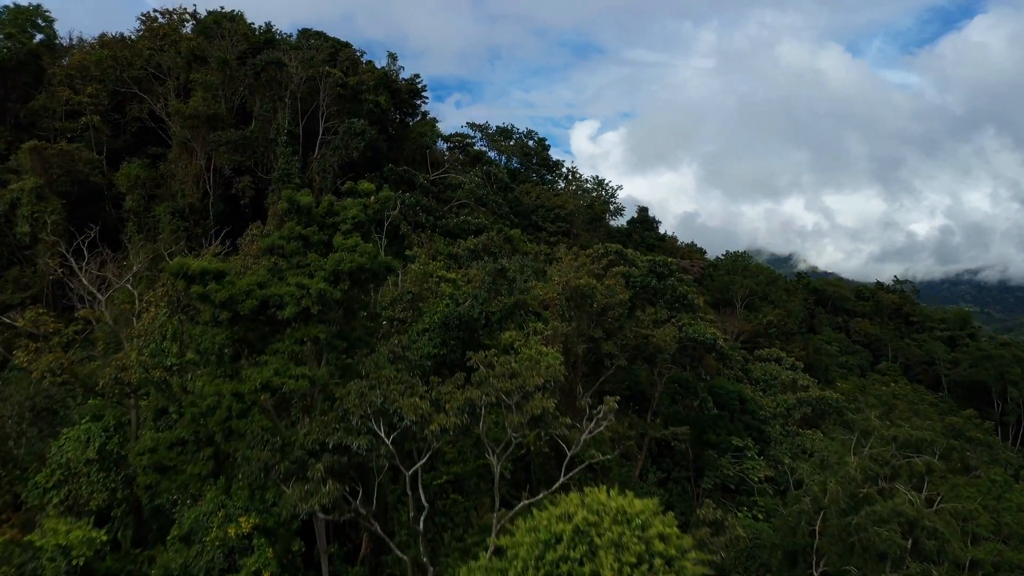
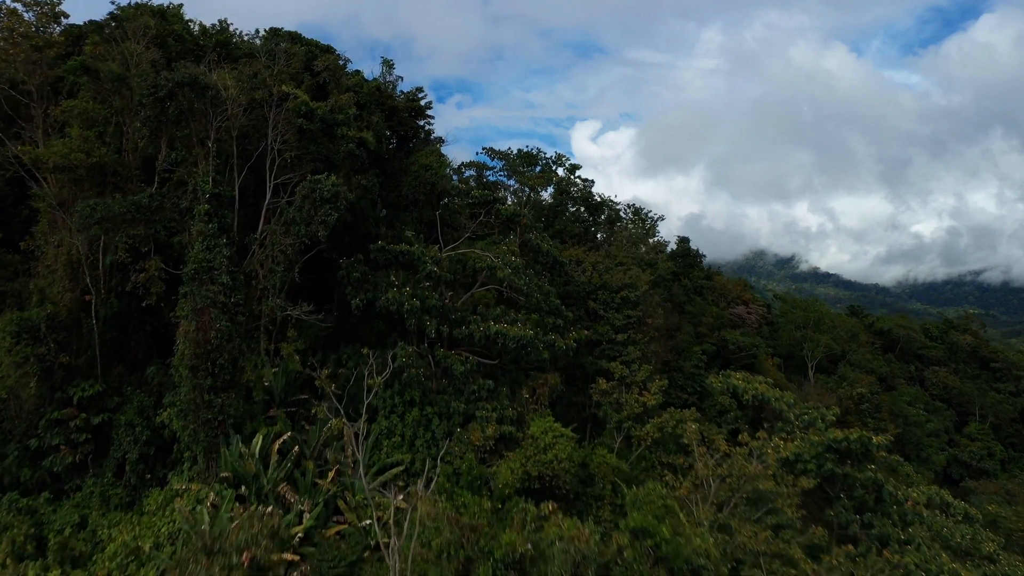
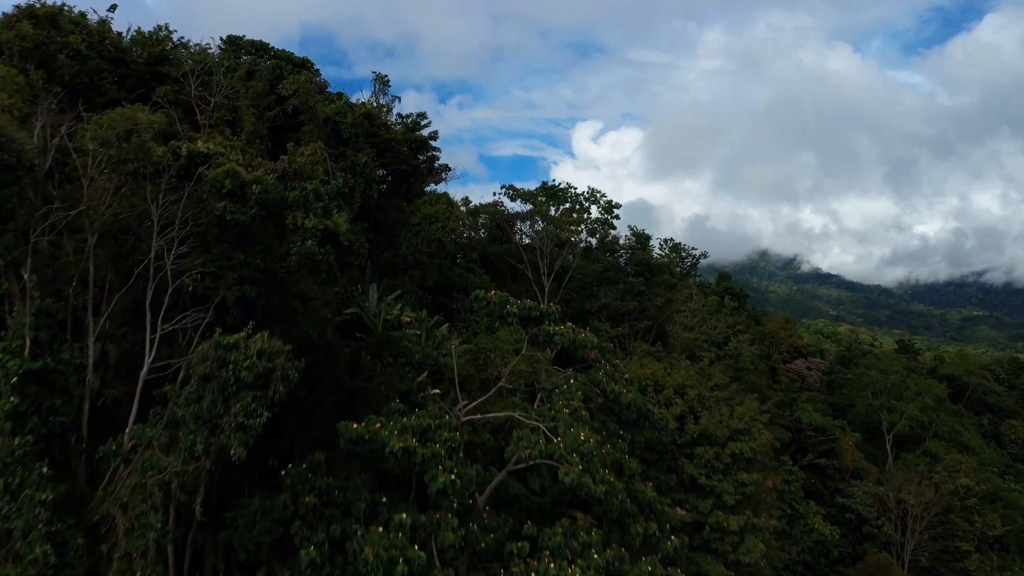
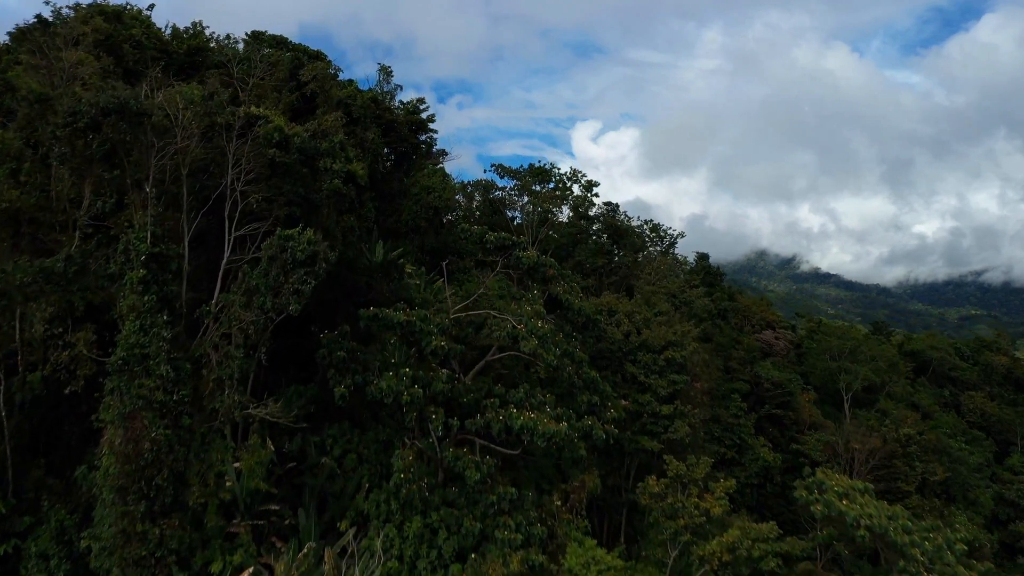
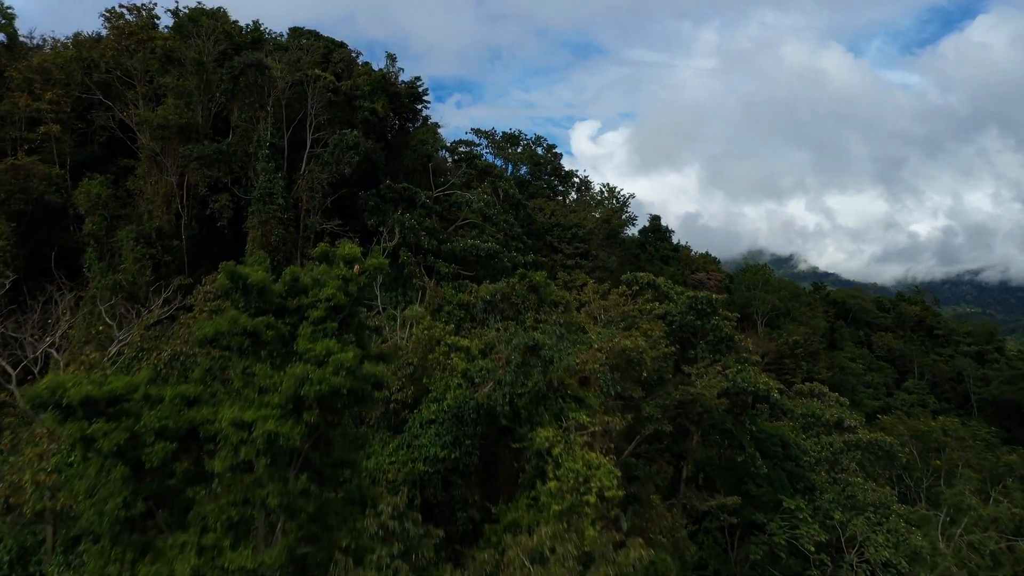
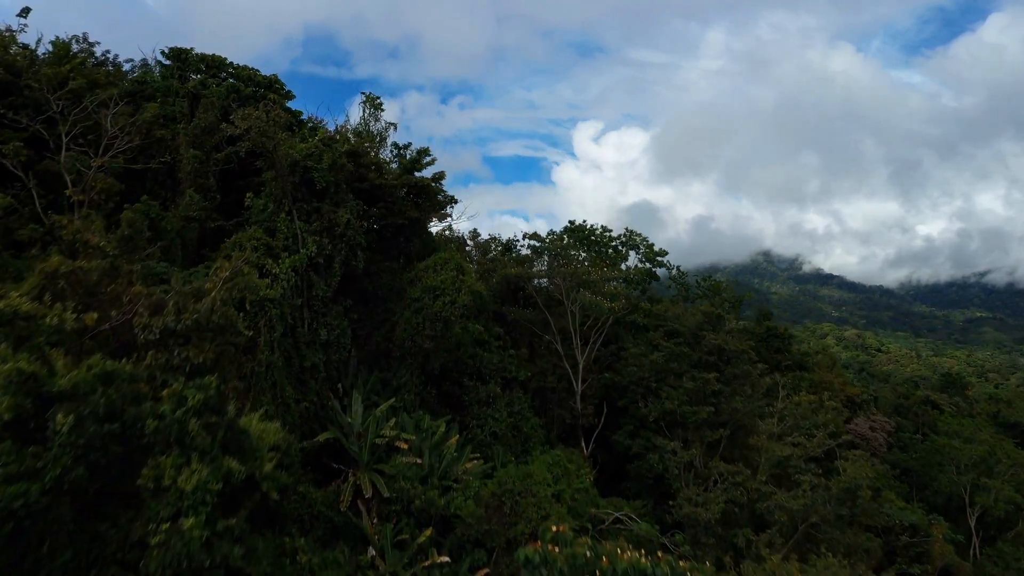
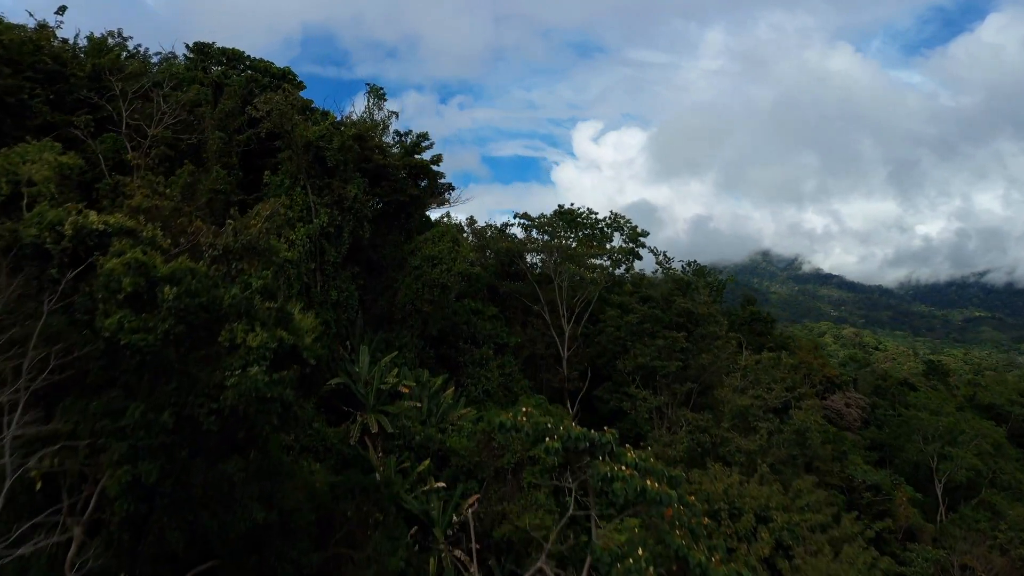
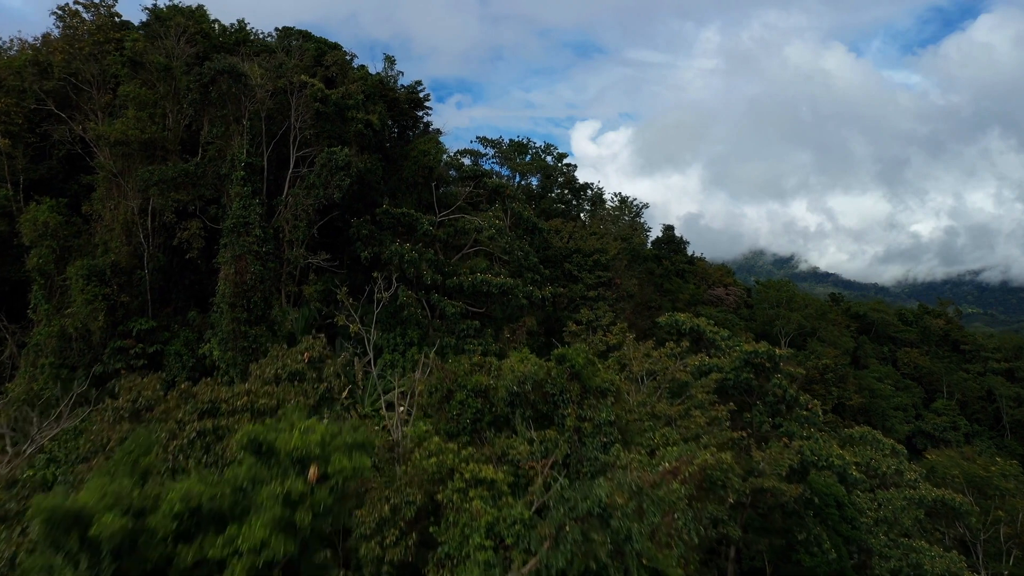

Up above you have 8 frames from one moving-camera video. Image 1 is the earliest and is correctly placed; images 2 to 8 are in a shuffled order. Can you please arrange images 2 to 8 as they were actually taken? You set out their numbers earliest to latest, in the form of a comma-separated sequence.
5, 8, 2, 4, 3, 7, 6
